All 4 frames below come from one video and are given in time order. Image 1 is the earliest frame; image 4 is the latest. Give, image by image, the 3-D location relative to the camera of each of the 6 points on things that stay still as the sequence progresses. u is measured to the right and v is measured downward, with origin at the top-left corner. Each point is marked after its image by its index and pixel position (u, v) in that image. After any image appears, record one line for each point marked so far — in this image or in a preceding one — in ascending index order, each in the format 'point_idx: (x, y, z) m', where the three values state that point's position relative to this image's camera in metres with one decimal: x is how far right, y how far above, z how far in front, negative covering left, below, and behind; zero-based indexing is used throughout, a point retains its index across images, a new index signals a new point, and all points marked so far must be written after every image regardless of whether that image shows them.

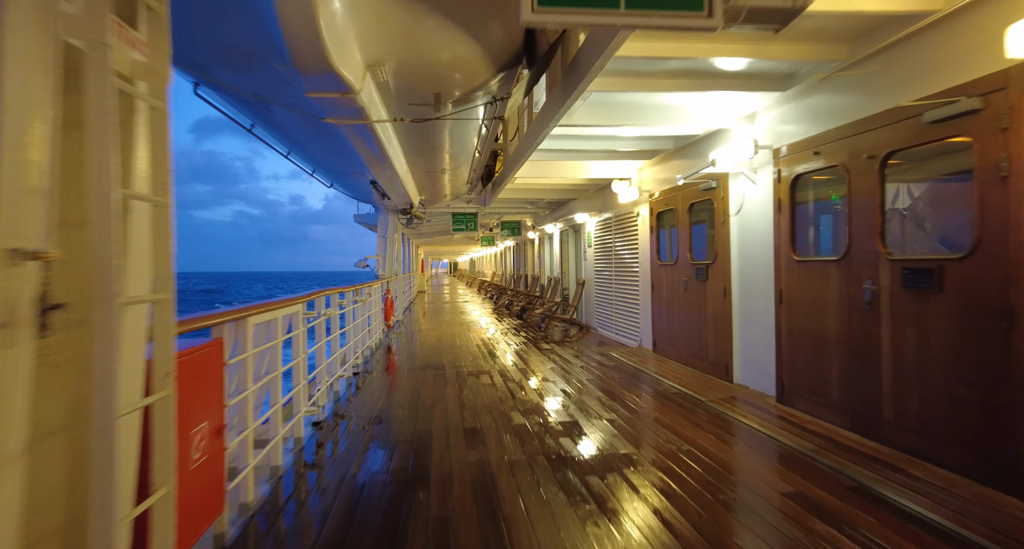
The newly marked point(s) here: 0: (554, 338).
0: (+0.8, -1.1, +7.4) m
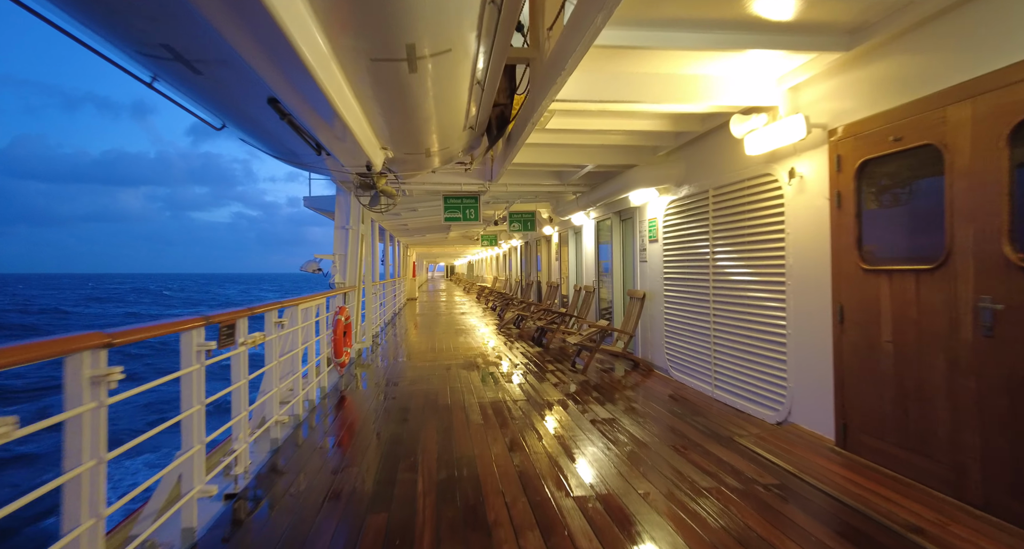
0: (+1.0, -1.2, +4.9) m
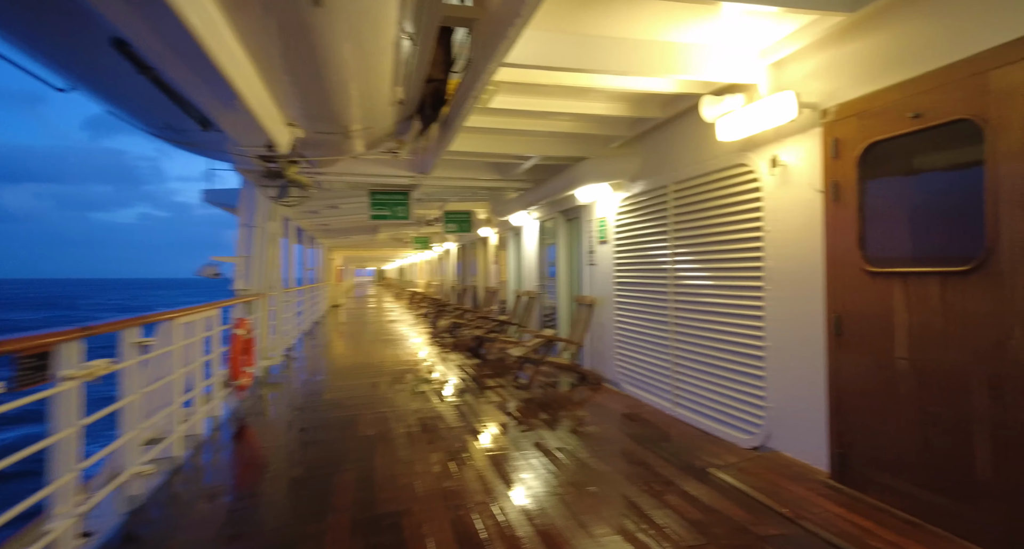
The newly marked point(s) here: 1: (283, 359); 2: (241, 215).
0: (+0.4, -1.3, +4.3) m
1: (-3.7, -1.4, +6.9) m
2: (-3.5, +0.8, +5.5) m
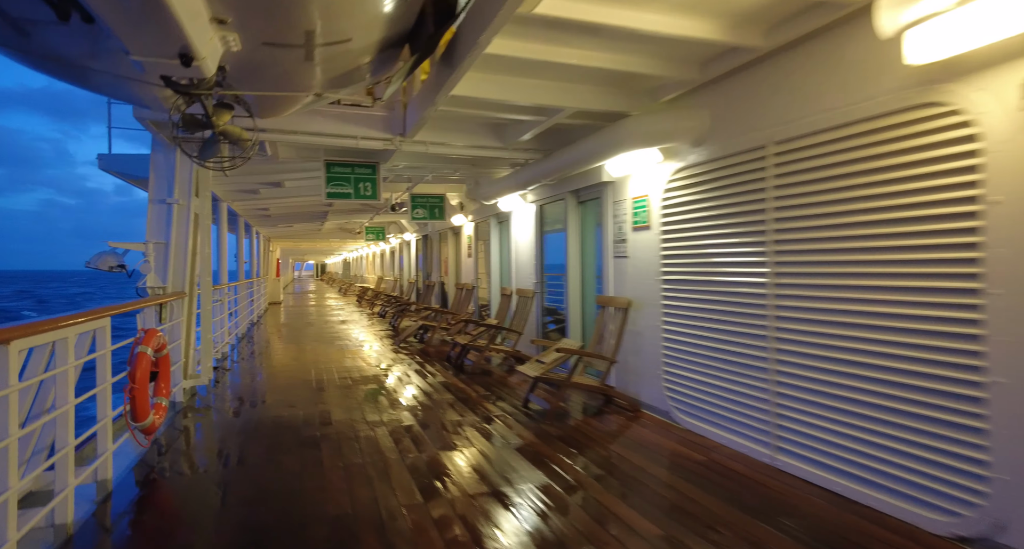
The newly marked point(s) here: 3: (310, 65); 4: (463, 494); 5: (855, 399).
0: (+0.5, -1.3, +3.2) m
1: (-3.8, -1.3, +5.3) m
2: (-3.4, +0.8, +3.9) m
3: (-1.2, +1.2, +2.4) m
4: (-0.3, -1.4, +2.5) m
5: (+1.7, -0.6, +2.2) m
